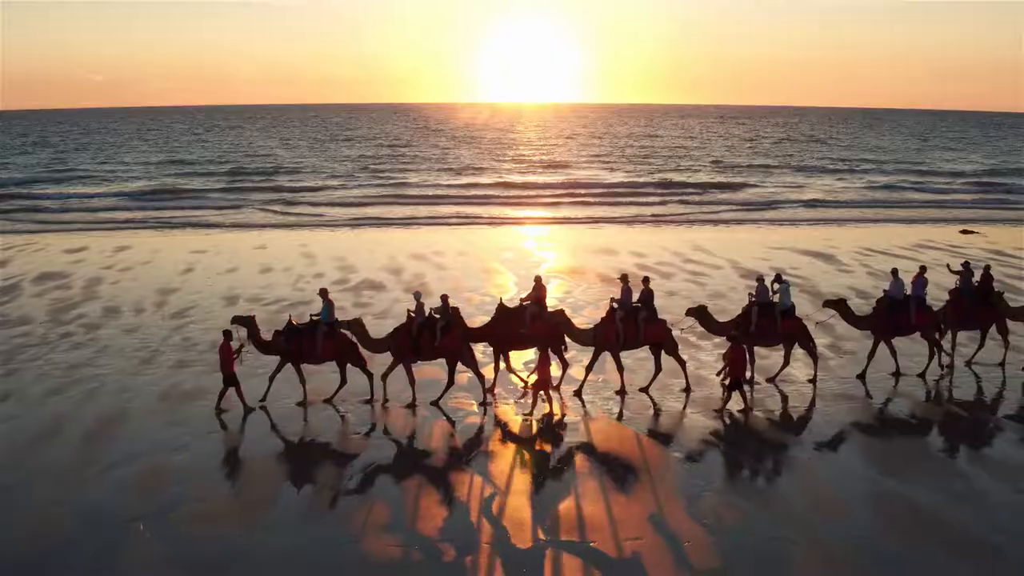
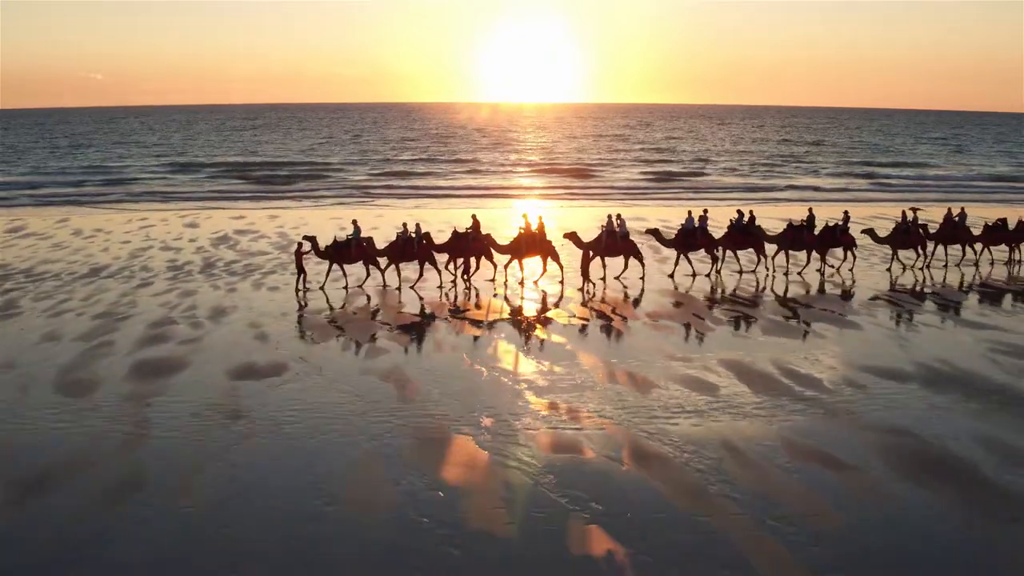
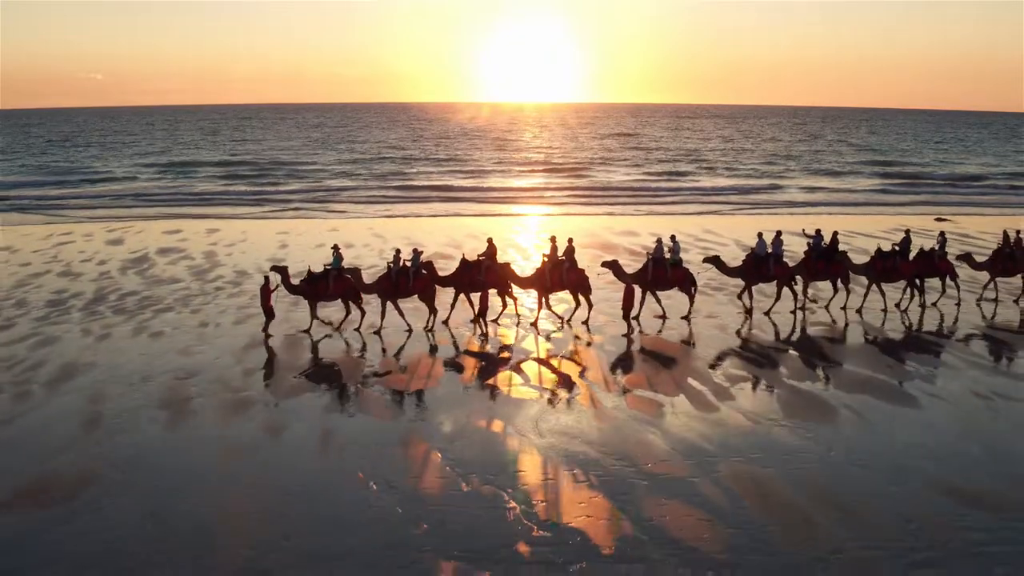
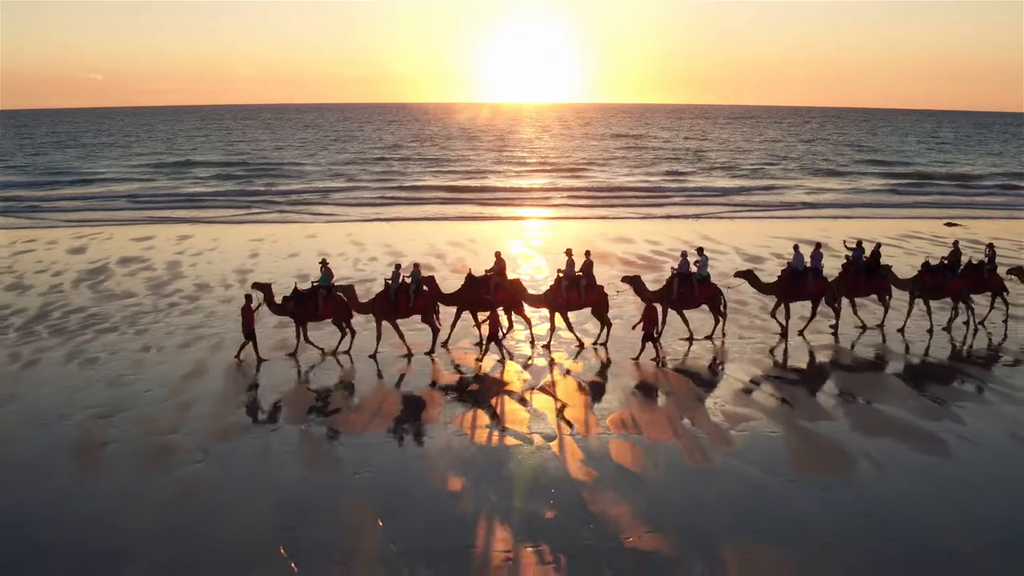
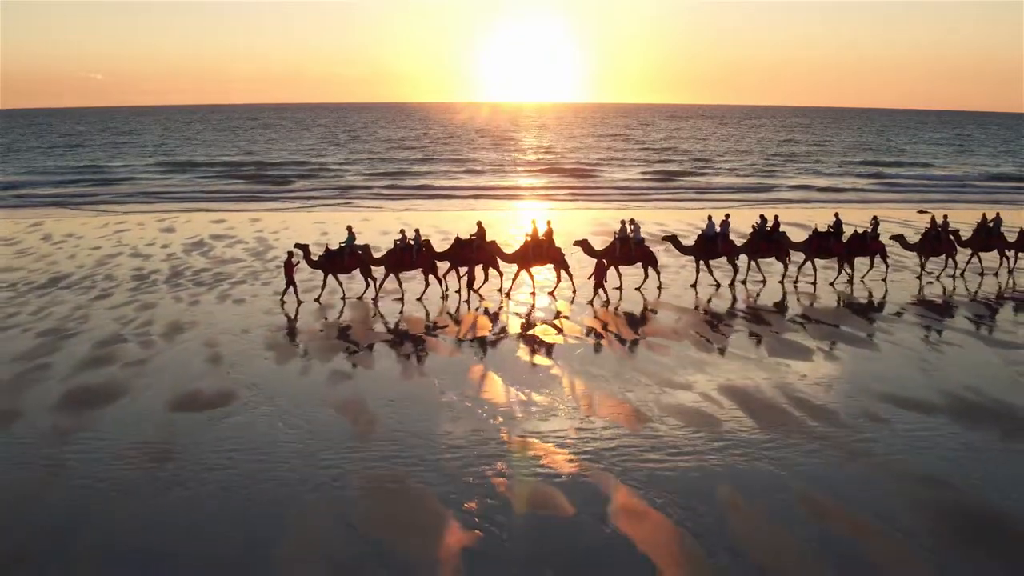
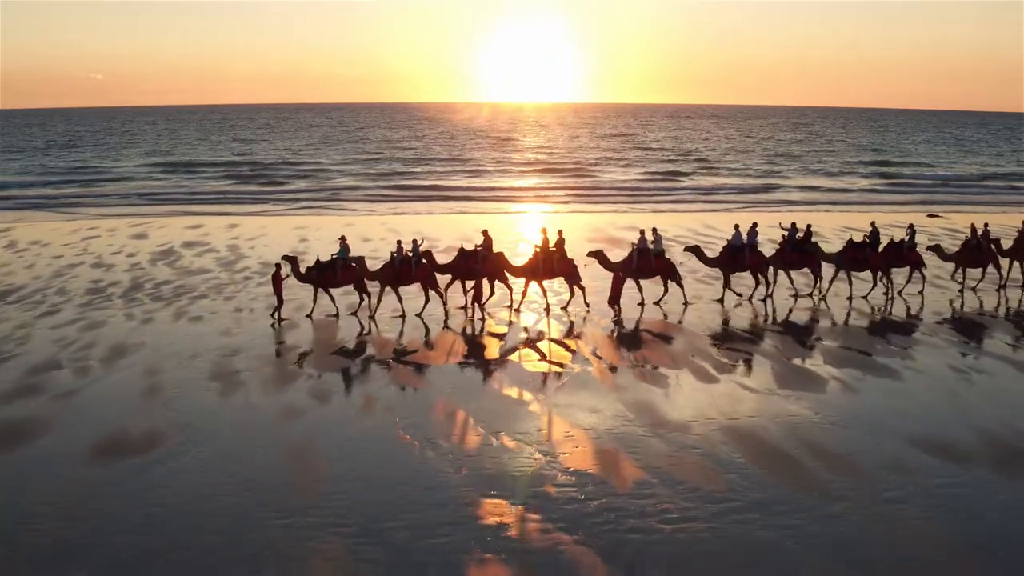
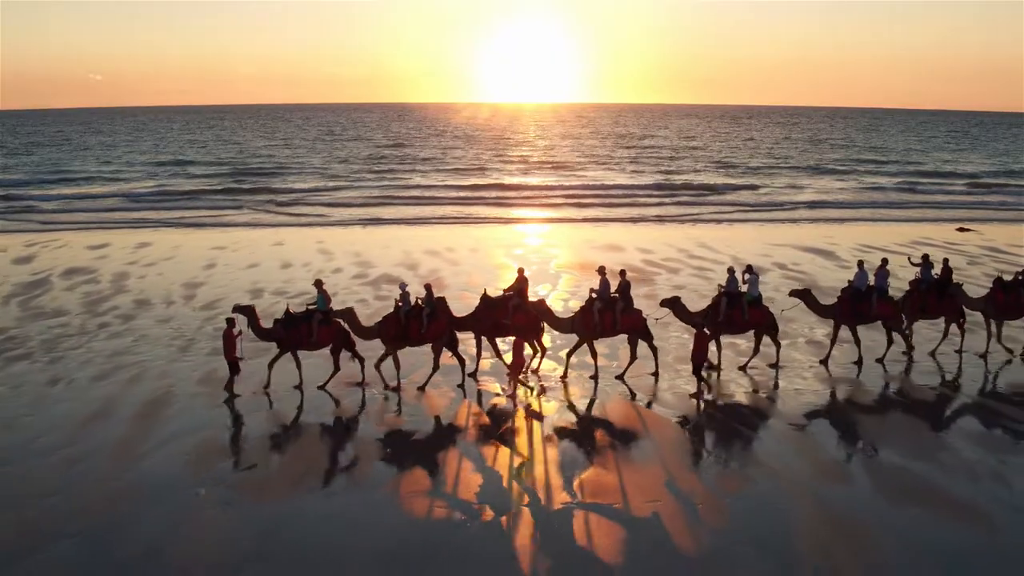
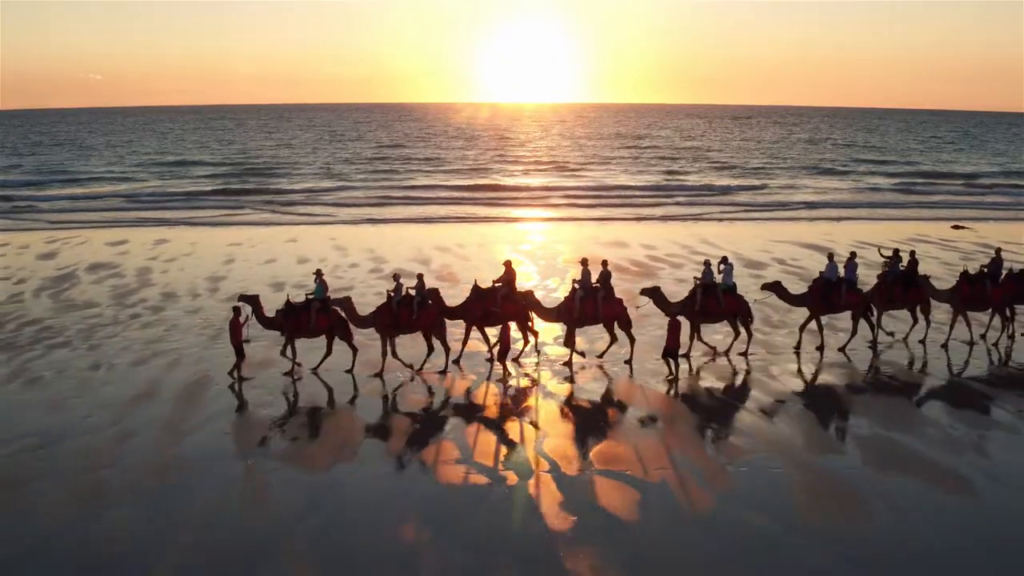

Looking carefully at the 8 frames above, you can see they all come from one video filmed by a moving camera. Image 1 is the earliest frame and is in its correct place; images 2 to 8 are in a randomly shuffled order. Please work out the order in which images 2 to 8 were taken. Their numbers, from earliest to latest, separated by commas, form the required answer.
7, 8, 4, 3, 6, 5, 2
